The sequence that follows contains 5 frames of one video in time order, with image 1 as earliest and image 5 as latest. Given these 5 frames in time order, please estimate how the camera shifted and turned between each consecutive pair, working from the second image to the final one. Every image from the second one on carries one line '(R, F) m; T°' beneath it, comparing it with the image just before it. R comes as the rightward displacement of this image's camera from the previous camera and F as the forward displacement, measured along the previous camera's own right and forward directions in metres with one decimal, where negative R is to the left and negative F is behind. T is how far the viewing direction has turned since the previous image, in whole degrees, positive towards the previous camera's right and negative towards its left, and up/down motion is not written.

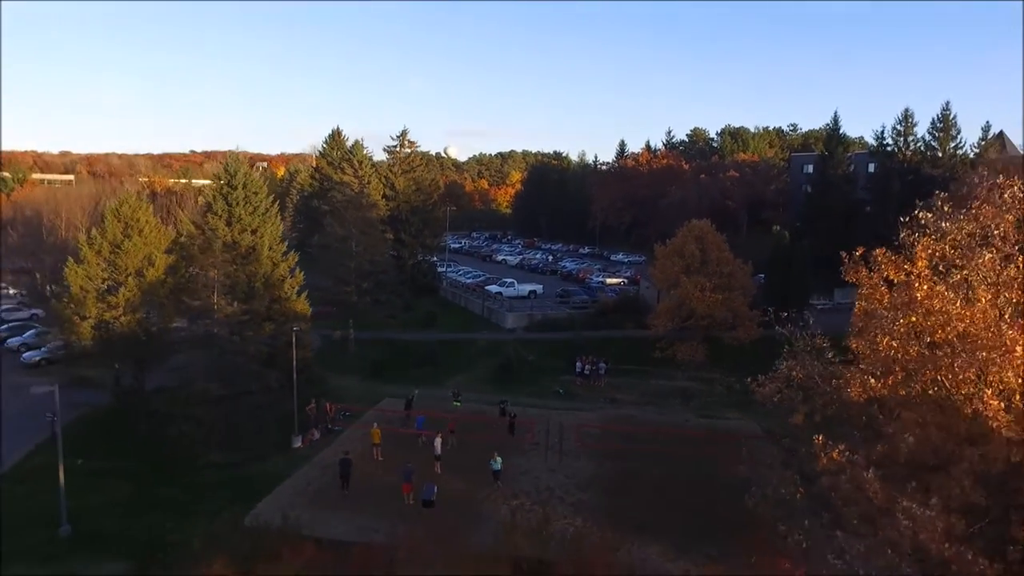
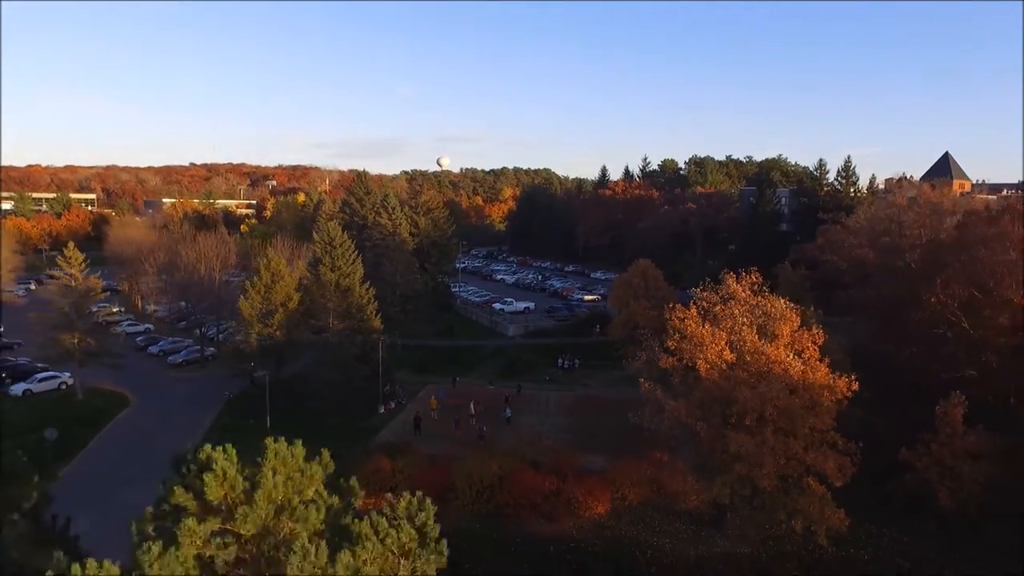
(-0.3, -7.7) m; +1°
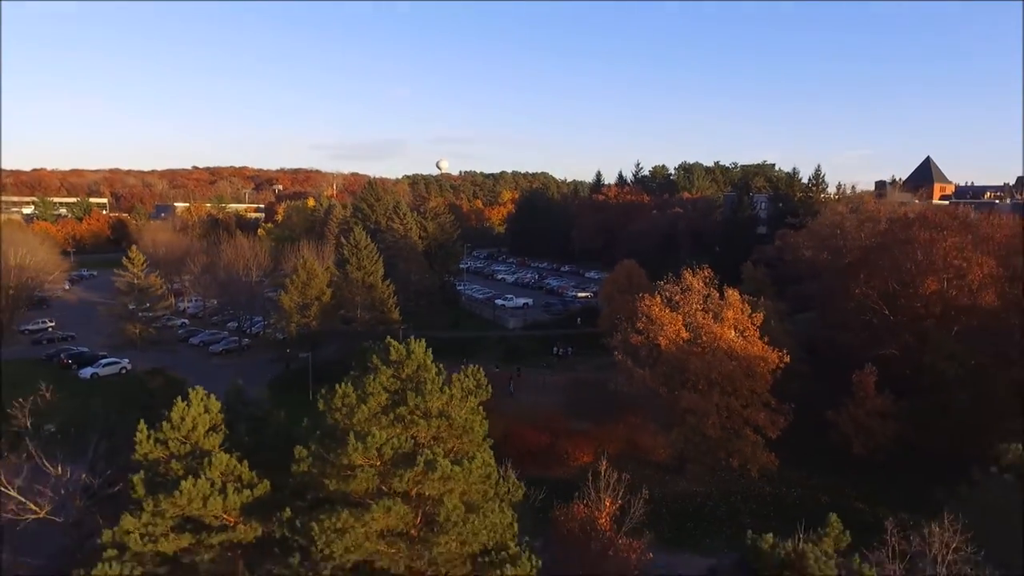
(-0.1, -3.4) m; 0°
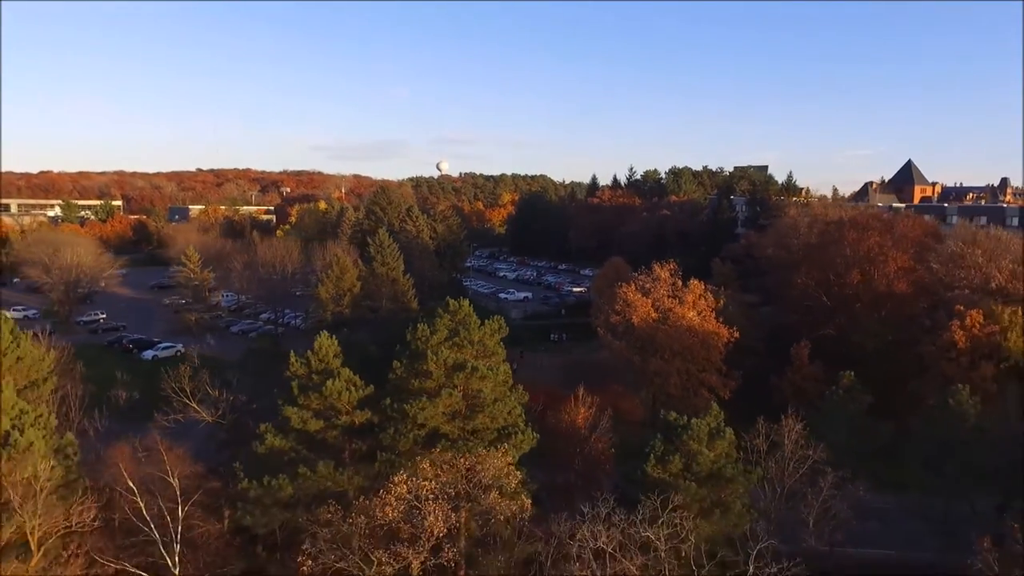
(-0.1, -4.1) m; 0°
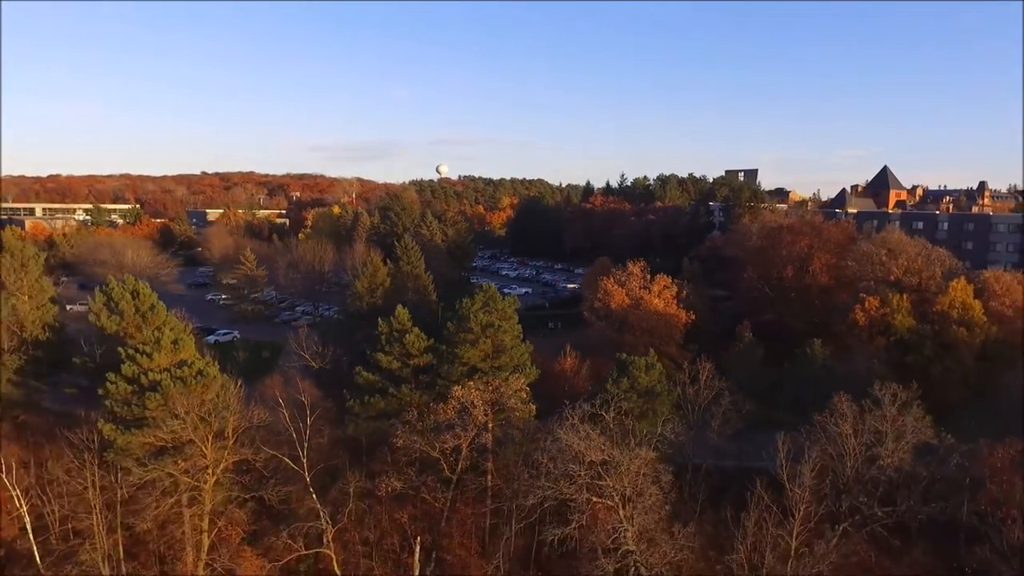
(-0.3, -5.8) m; 0°
